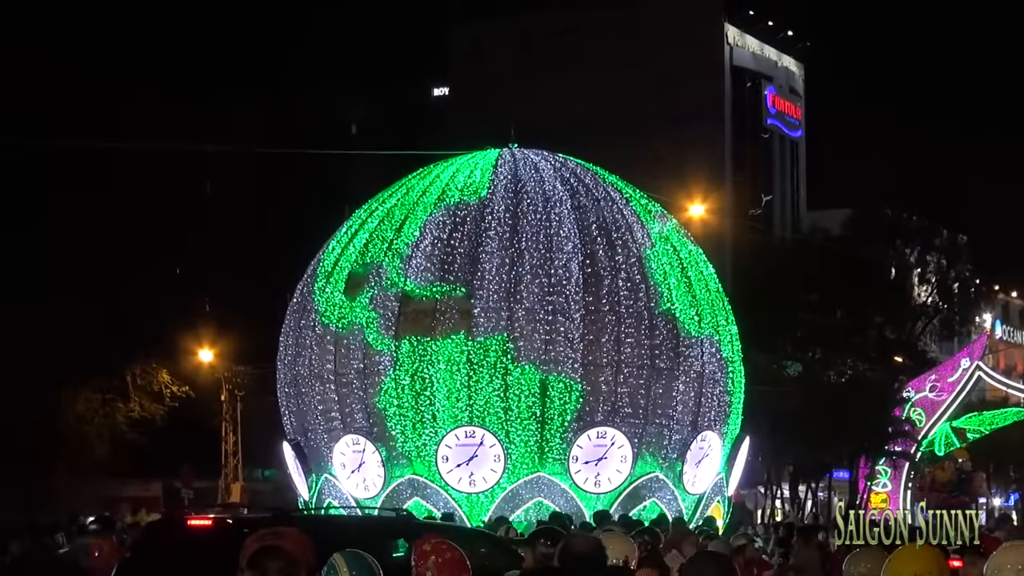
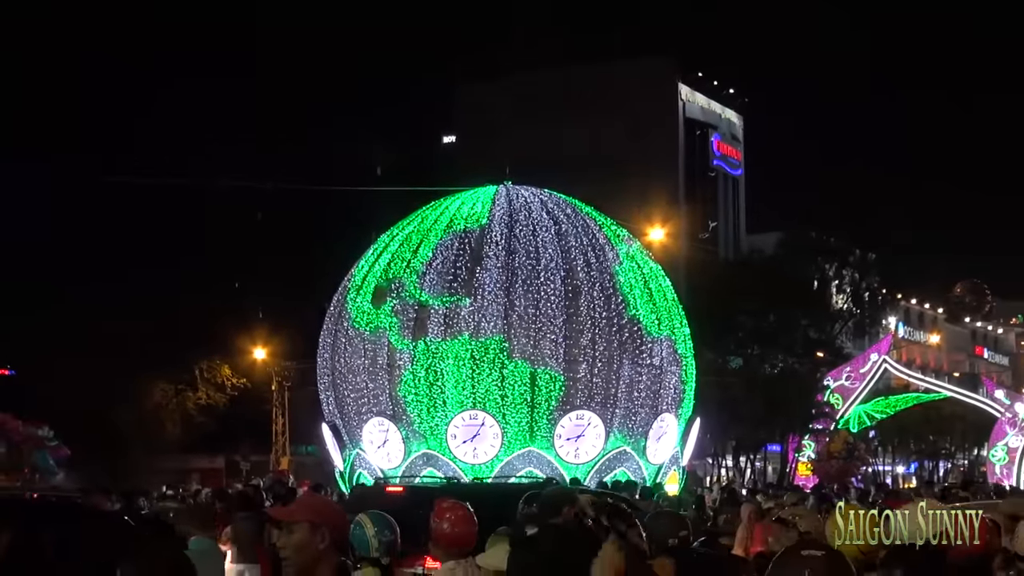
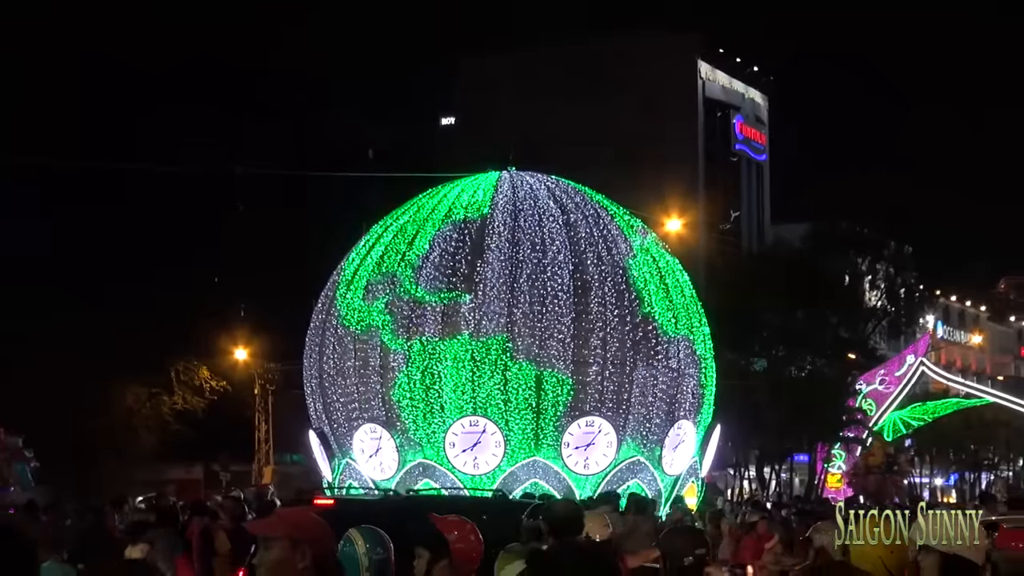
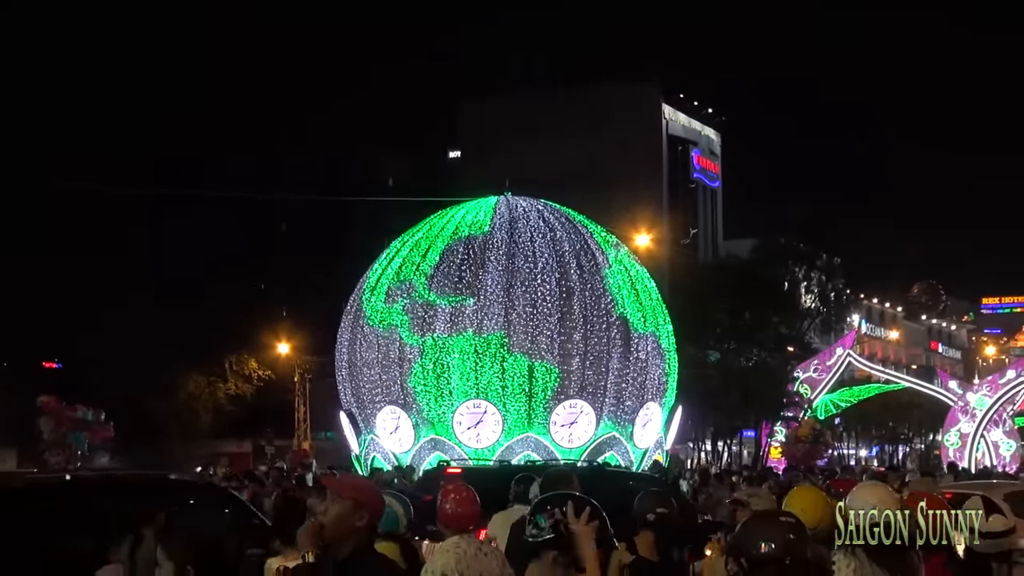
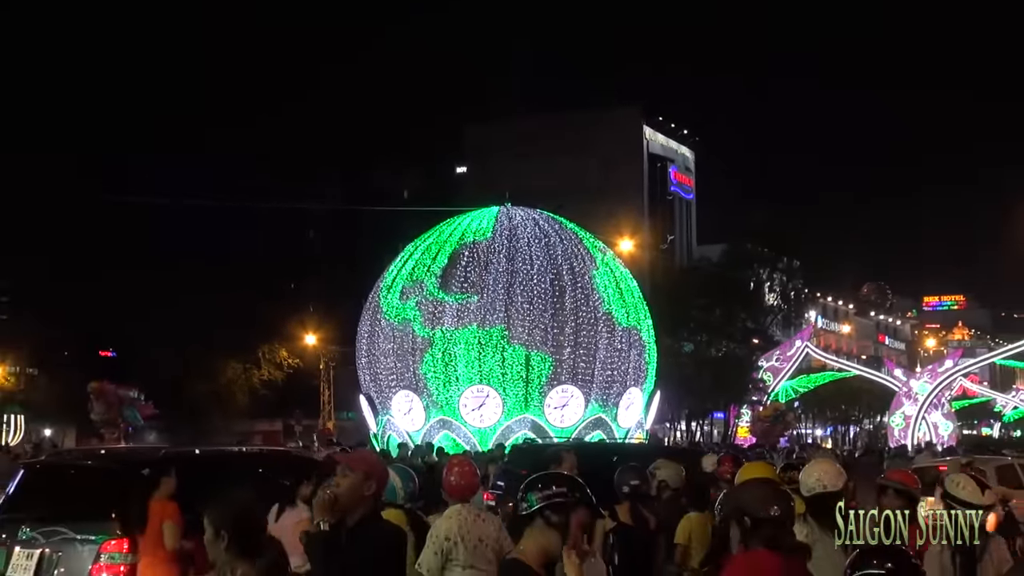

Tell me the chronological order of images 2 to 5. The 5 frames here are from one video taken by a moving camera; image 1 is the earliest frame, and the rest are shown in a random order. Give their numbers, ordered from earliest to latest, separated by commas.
3, 2, 4, 5
